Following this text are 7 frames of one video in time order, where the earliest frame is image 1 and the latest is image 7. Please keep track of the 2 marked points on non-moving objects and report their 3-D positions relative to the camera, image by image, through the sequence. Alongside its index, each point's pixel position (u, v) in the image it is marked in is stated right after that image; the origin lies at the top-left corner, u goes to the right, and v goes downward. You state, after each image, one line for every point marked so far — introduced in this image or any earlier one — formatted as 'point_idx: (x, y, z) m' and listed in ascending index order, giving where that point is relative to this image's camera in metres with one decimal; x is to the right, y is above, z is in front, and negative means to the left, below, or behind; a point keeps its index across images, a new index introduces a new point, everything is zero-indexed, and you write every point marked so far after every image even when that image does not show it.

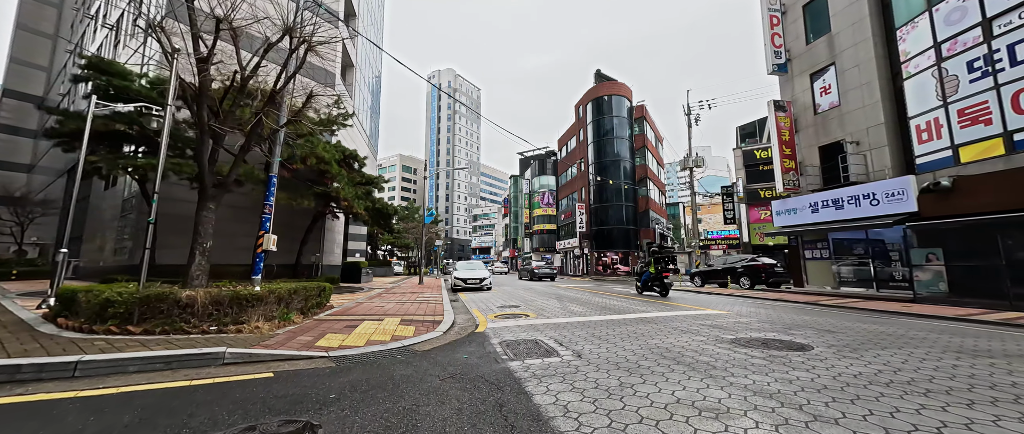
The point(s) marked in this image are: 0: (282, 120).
0: (-5.0, +2.1, +7.2) m
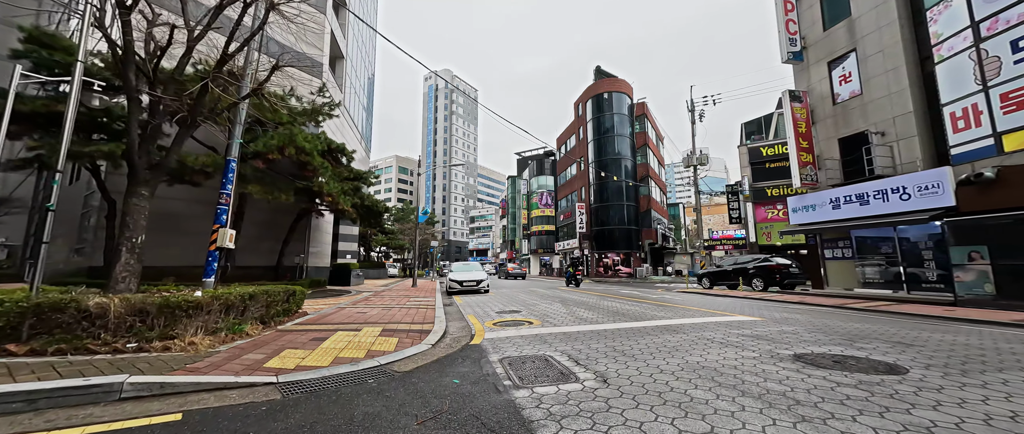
0: (-5.0, +2.3, +6.1) m
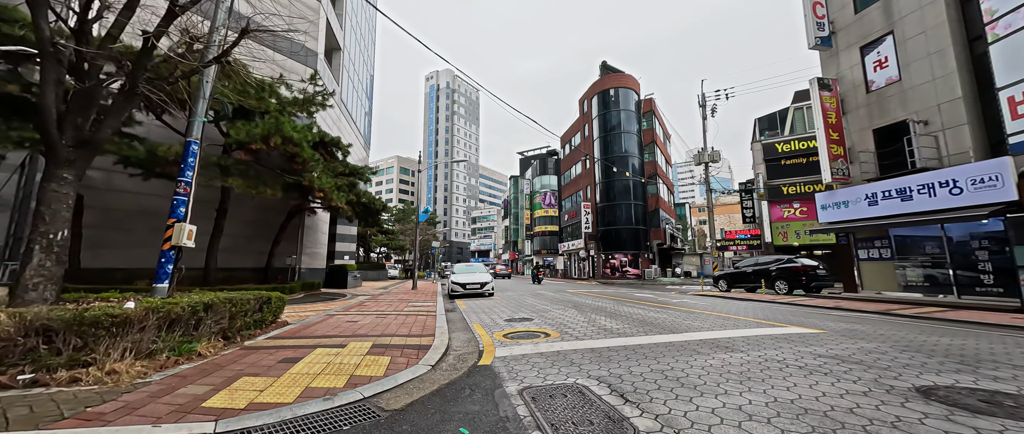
0: (-4.7, +2.4, +5.1) m
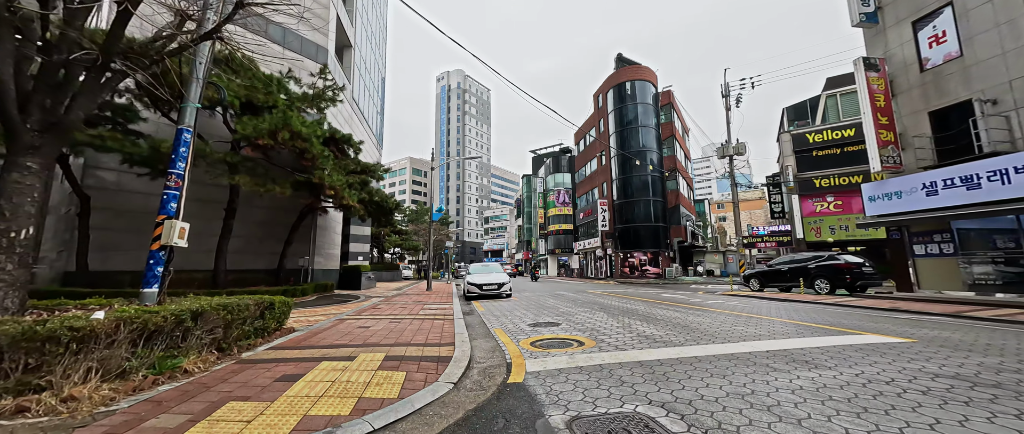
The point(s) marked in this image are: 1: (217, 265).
0: (-4.3, +2.5, +4.5) m
1: (-8.7, -1.4, +9.7) m
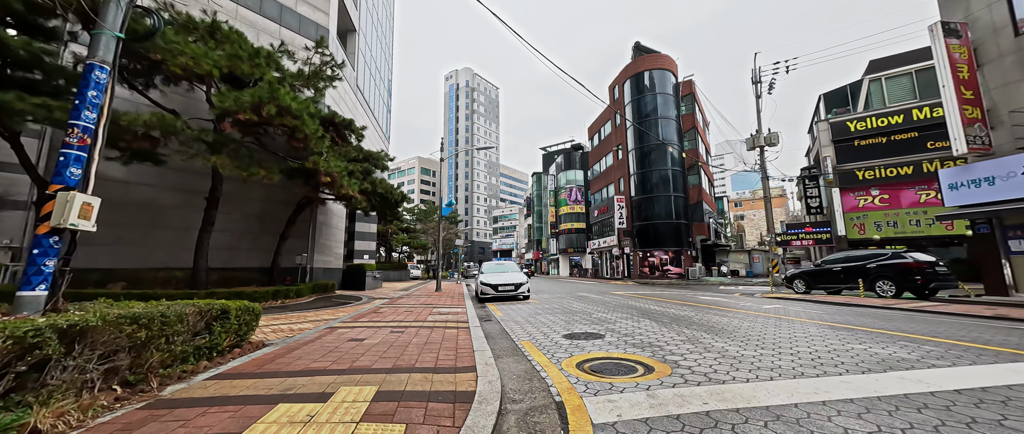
0: (-3.9, +2.7, +3.2) m
1: (-8.1, -1.2, +8.5) m
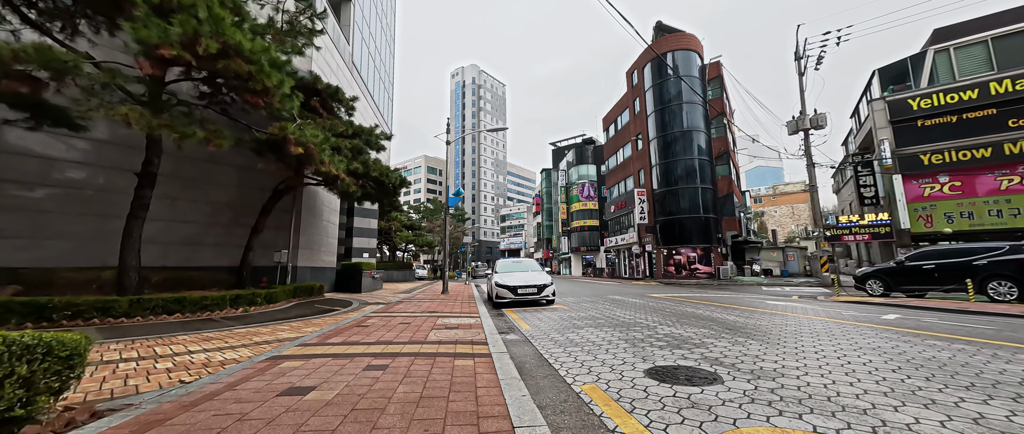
0: (-3.4, +3.1, +1.0) m
1: (-7.5, -0.8, +6.4) m
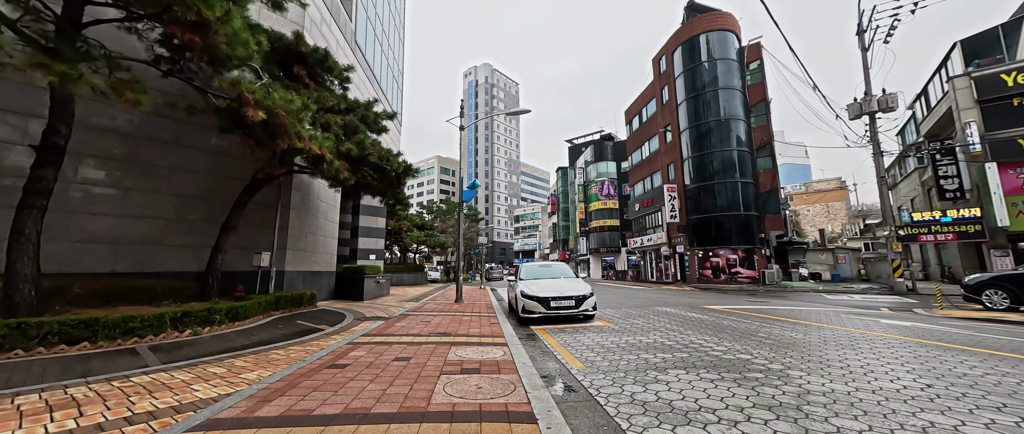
0: (-3.0, +3.3, -0.9) m
1: (-6.9, -0.7, +4.6) m
